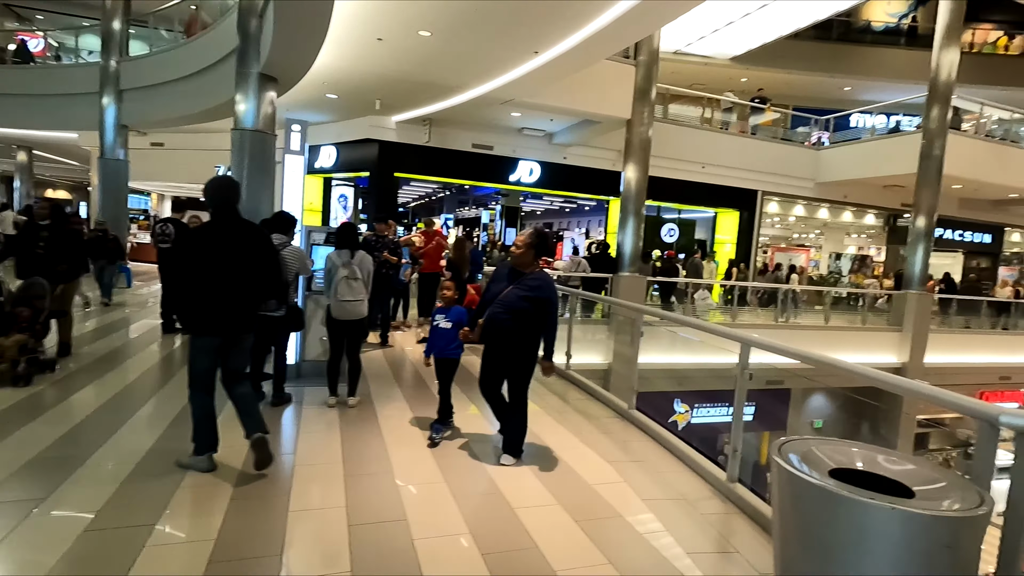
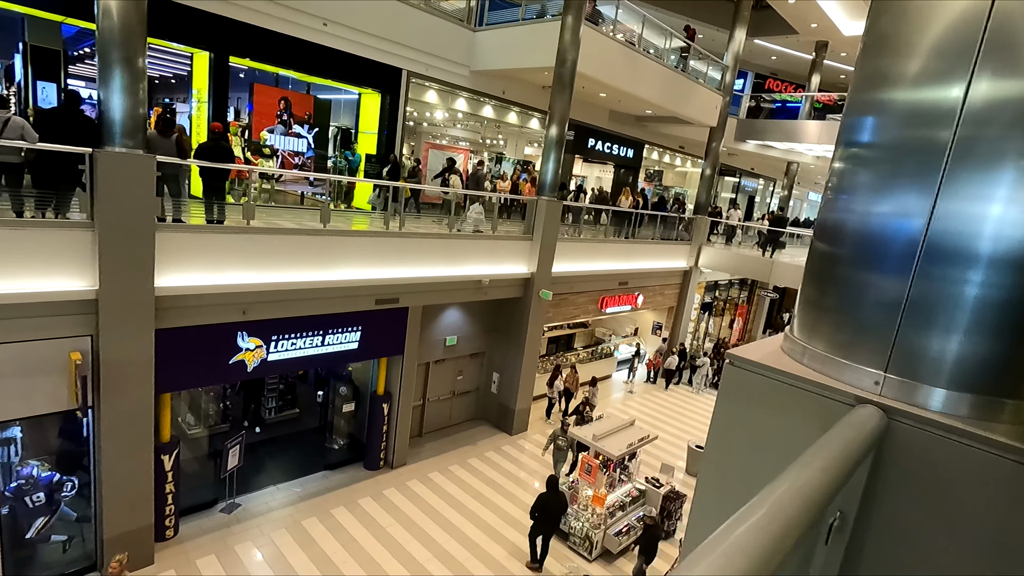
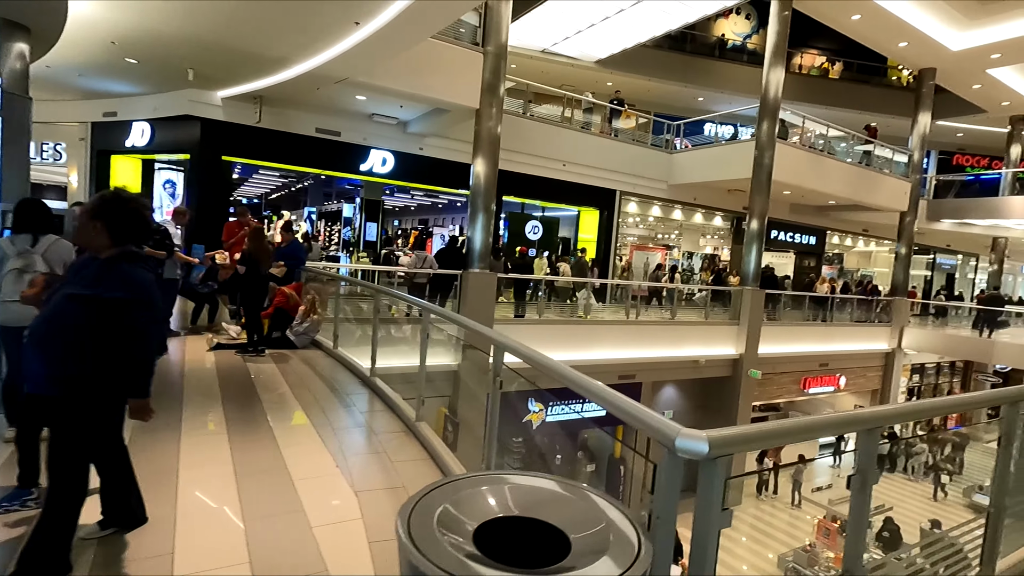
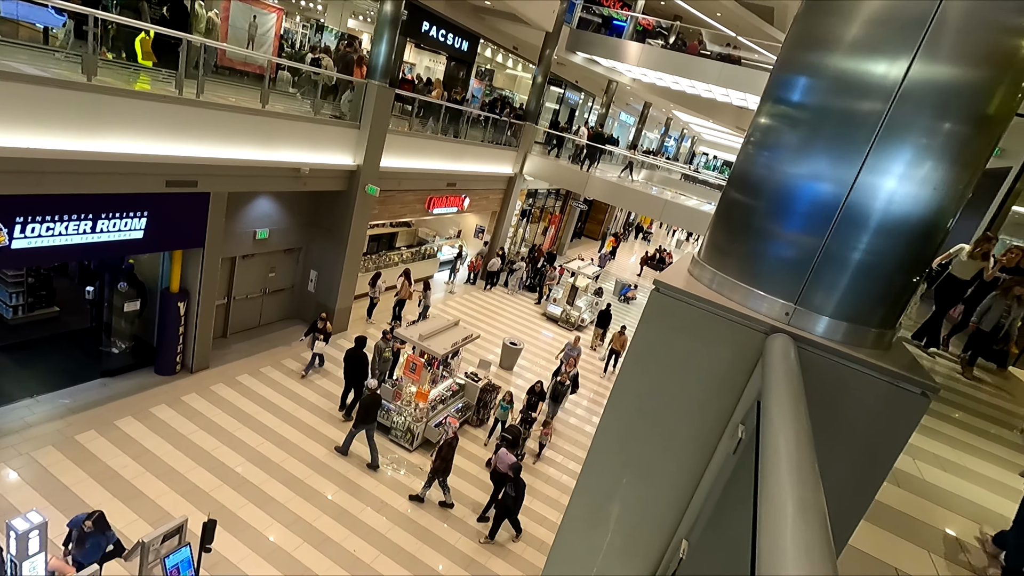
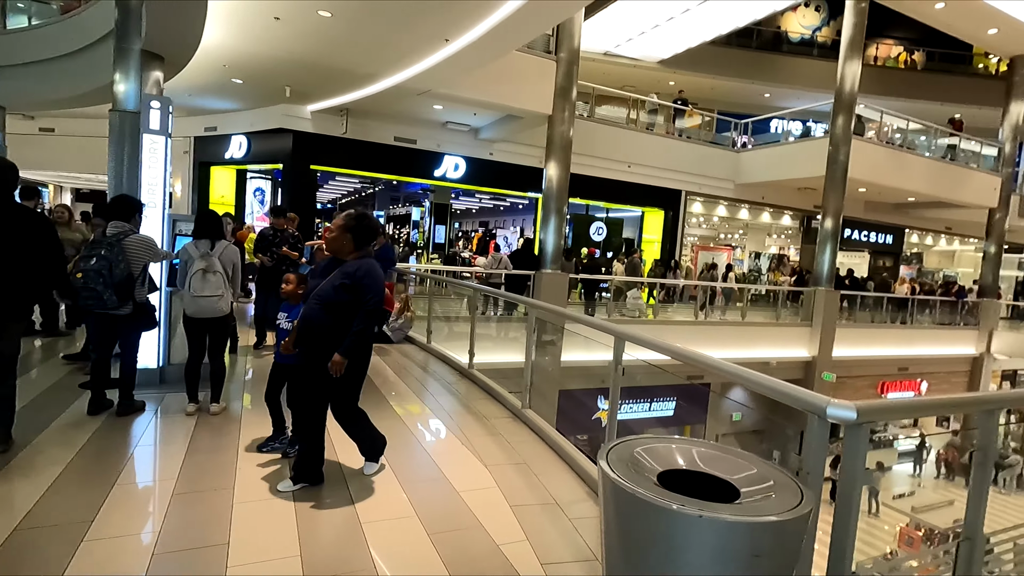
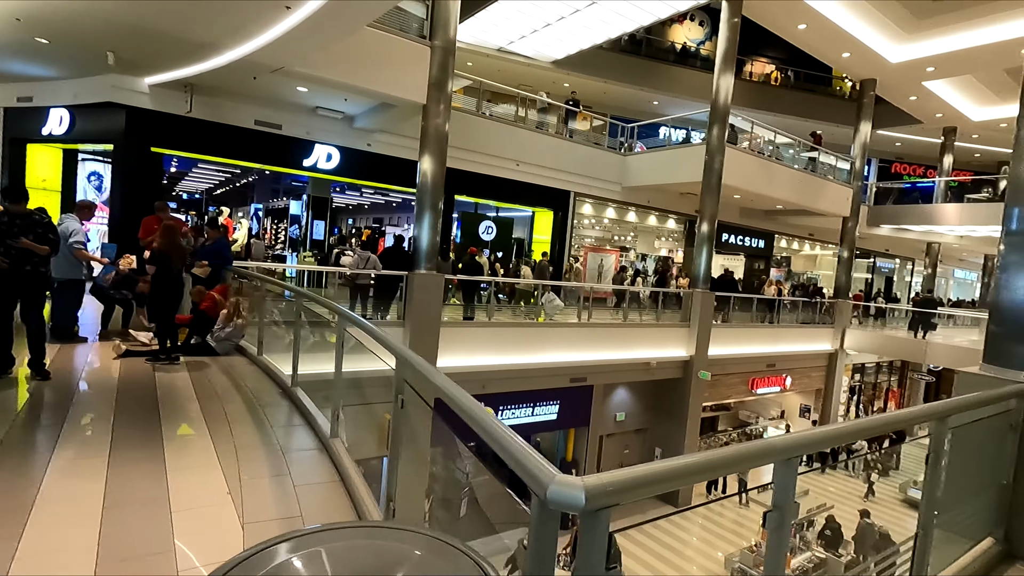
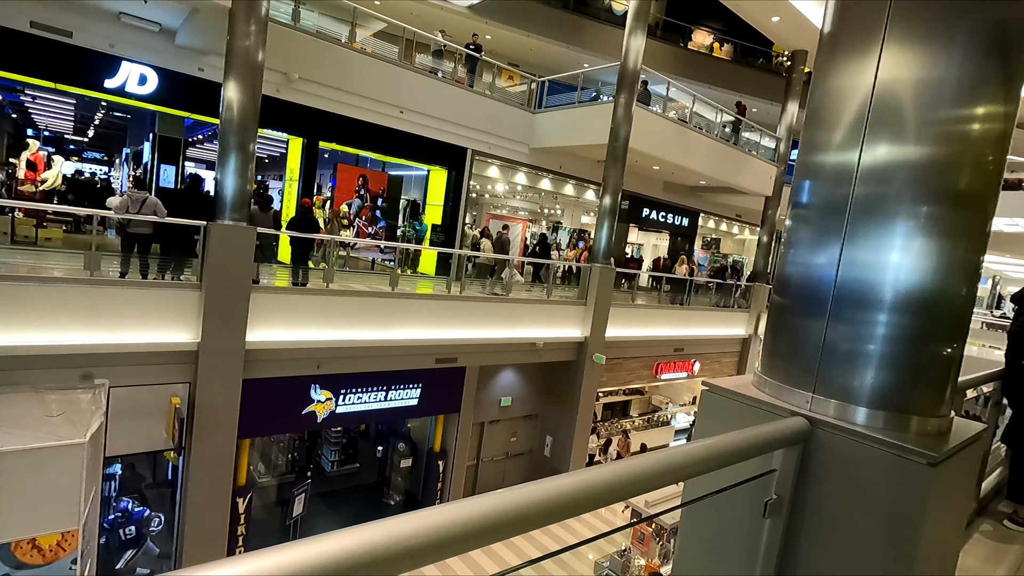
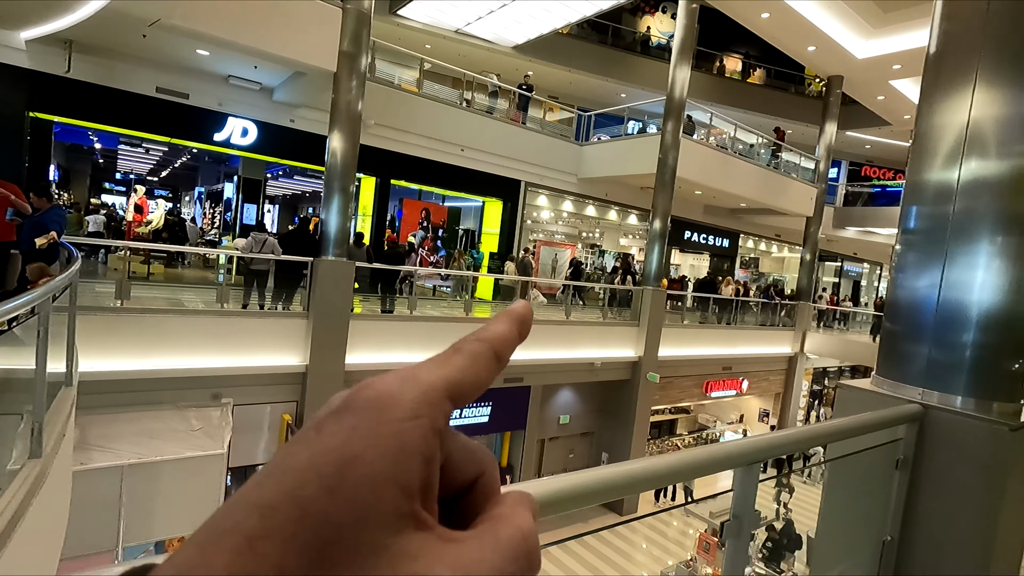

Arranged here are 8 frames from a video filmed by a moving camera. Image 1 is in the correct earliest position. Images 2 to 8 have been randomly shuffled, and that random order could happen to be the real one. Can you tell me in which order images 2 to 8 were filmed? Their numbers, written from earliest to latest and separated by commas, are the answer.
5, 3, 6, 8, 7, 2, 4
